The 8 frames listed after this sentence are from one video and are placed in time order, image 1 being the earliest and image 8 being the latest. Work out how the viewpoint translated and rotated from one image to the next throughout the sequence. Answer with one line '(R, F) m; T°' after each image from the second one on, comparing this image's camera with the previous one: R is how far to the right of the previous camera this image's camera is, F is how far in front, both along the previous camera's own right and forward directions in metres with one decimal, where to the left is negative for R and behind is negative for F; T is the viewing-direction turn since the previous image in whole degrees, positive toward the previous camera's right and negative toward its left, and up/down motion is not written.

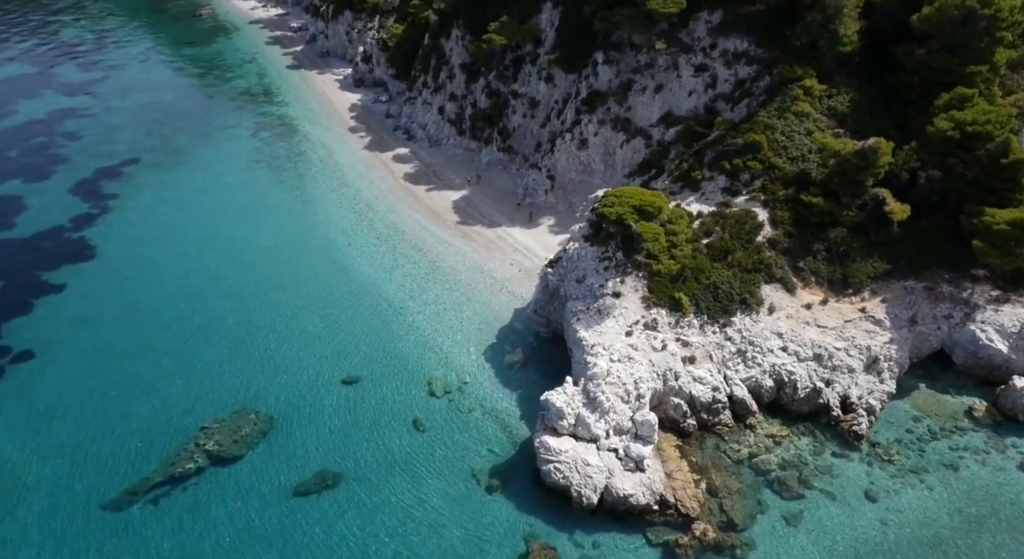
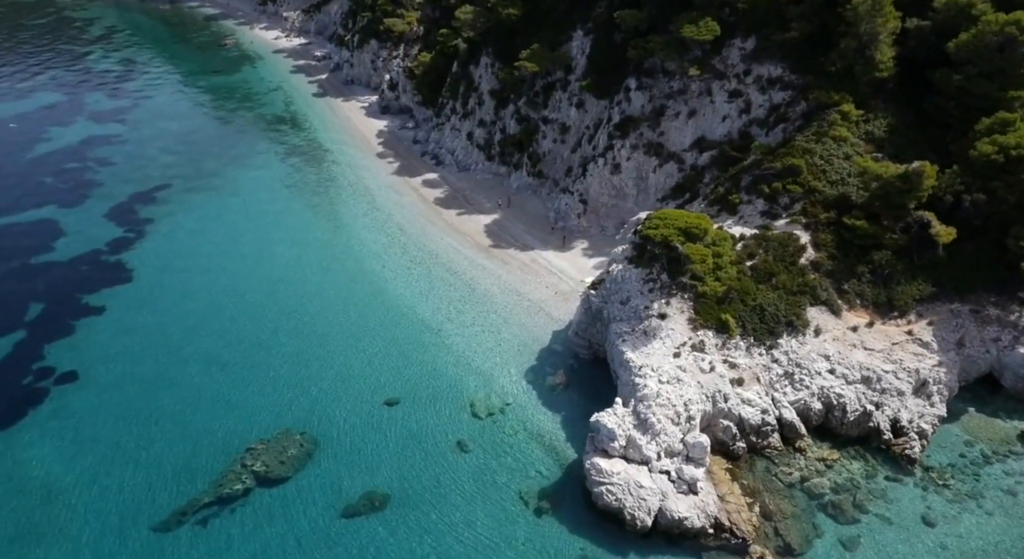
(-1.6, -0.1) m; -1°
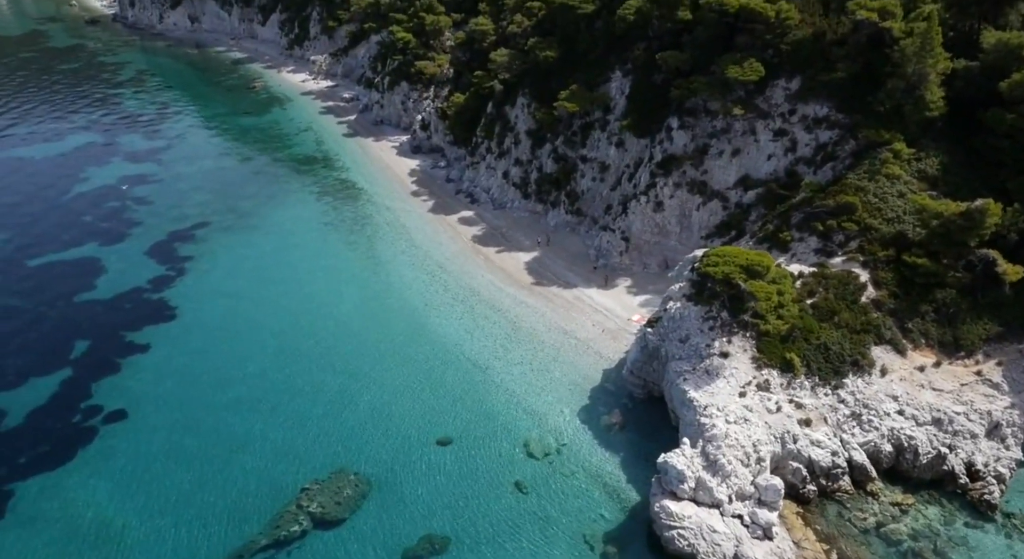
(-2.1, +0.2) m; -1°
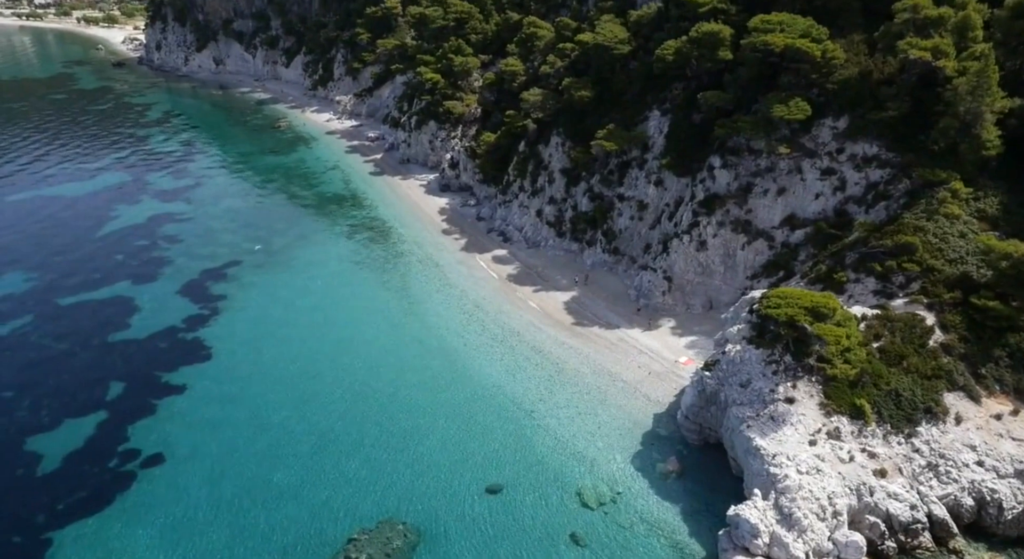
(-1.9, +0.7) m; -1°
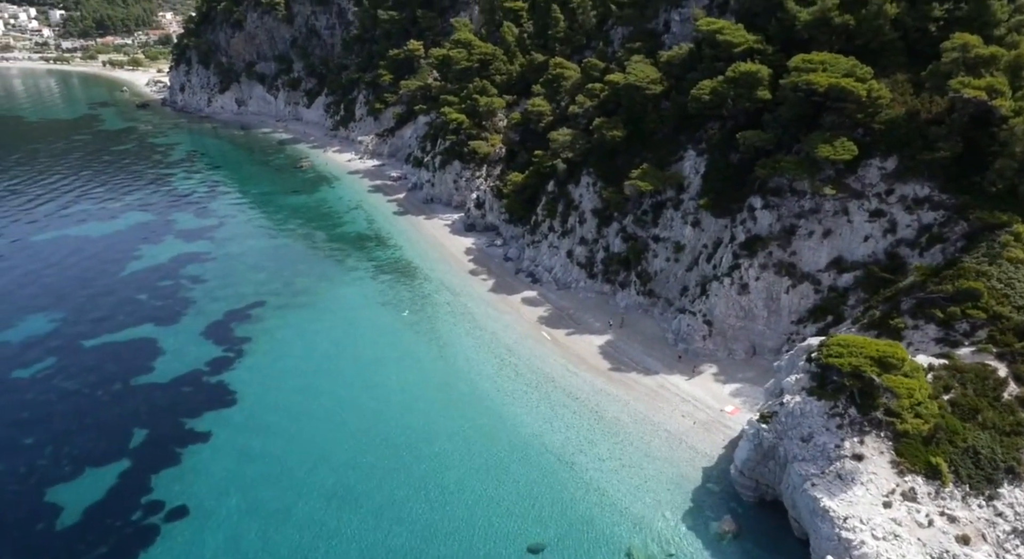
(-1.4, +1.1) m; -1°
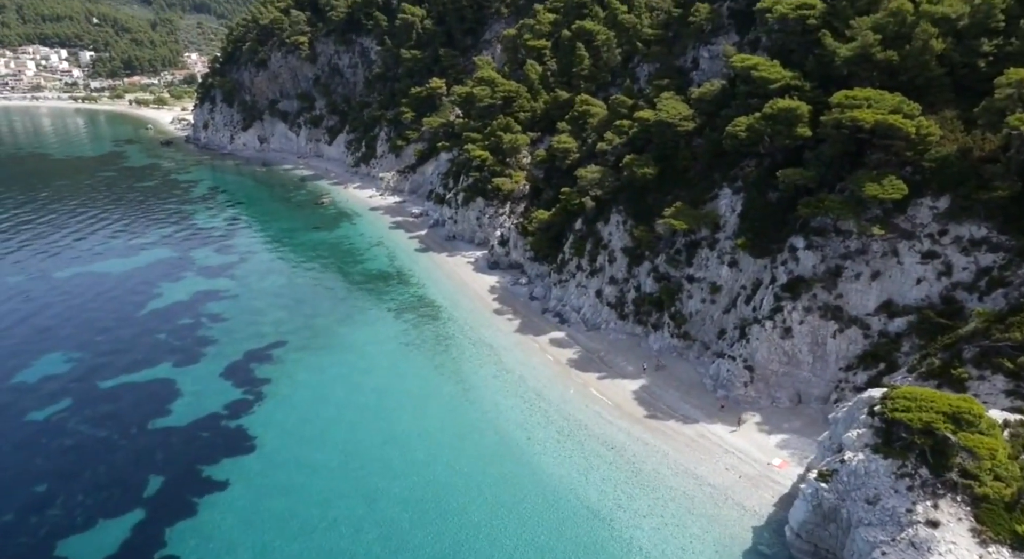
(-0.9, +1.3) m; -1°
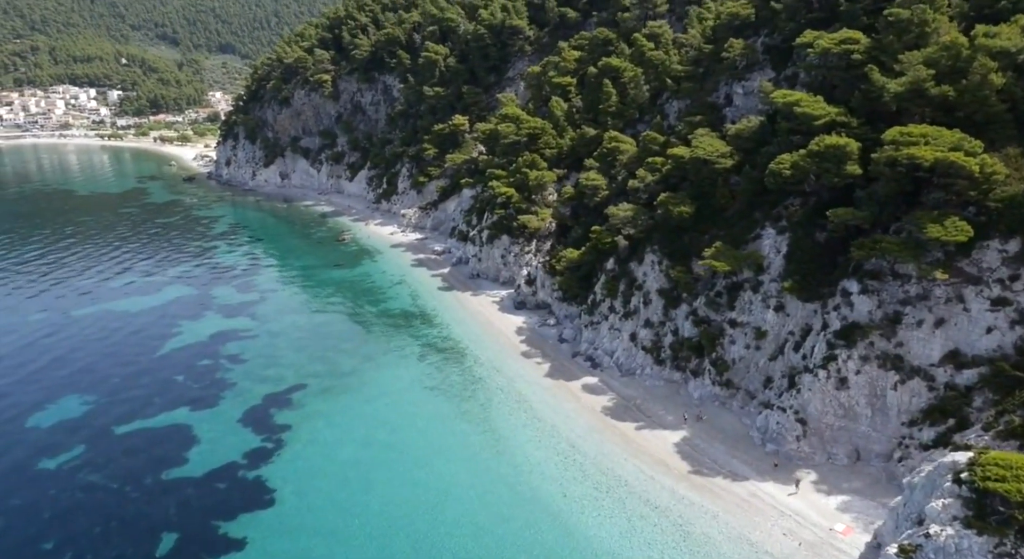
(-1.0, +1.8) m; -1°
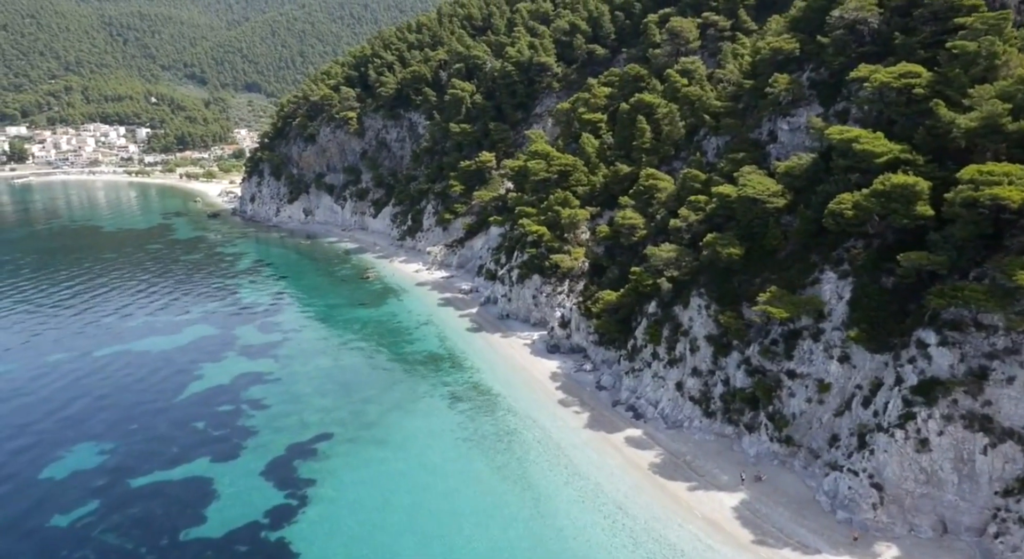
(-1.3, +2.2) m; -2°
